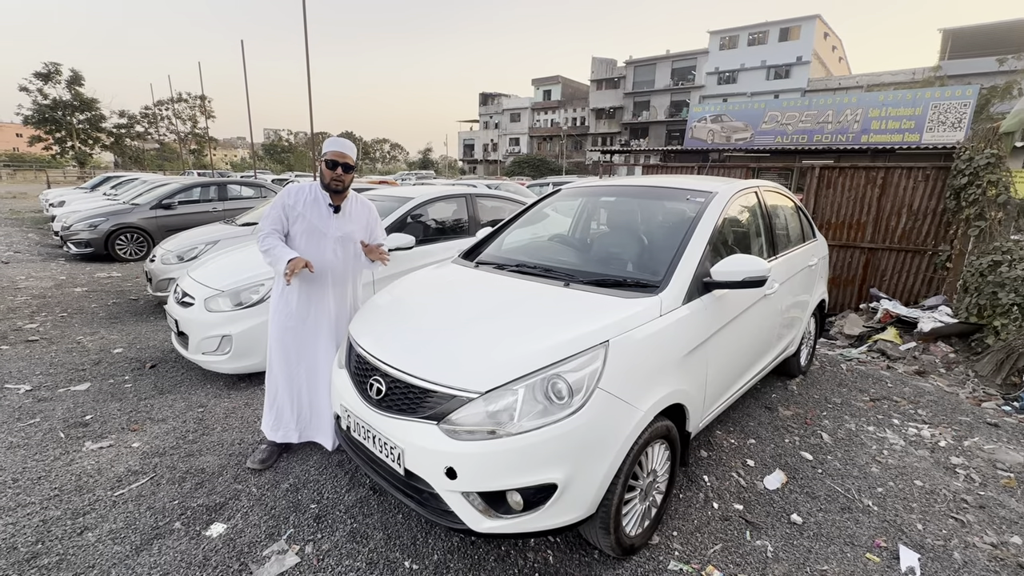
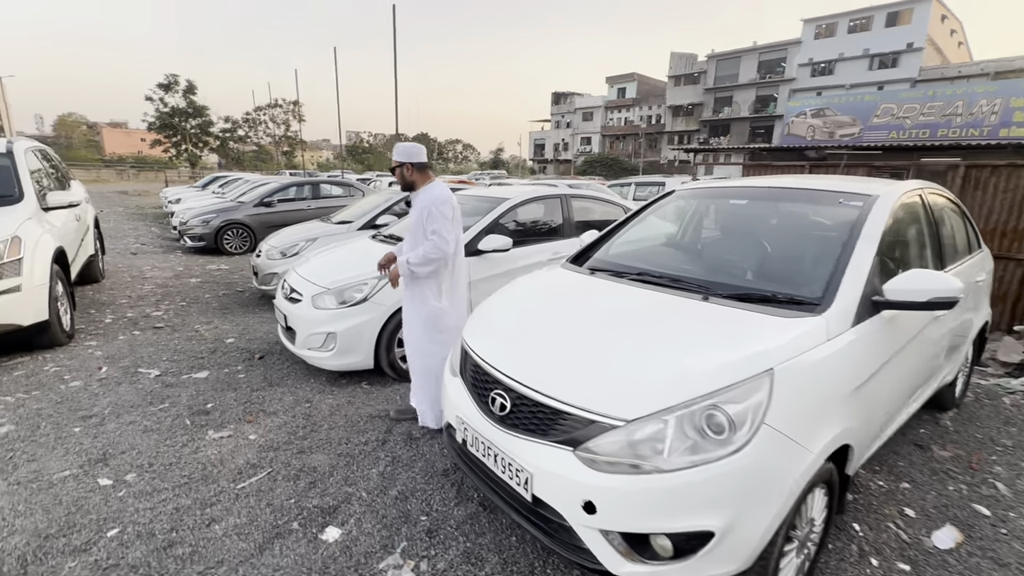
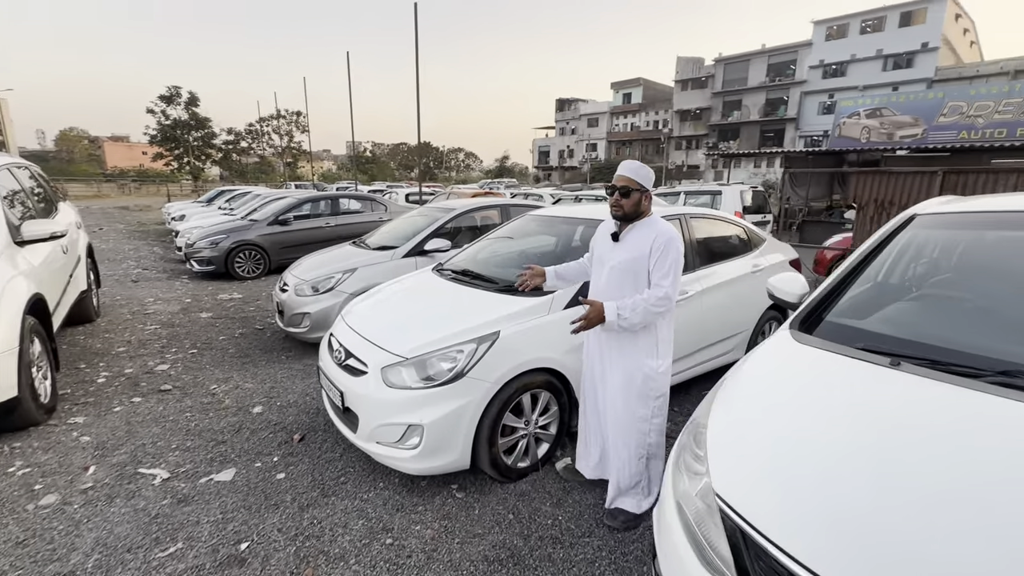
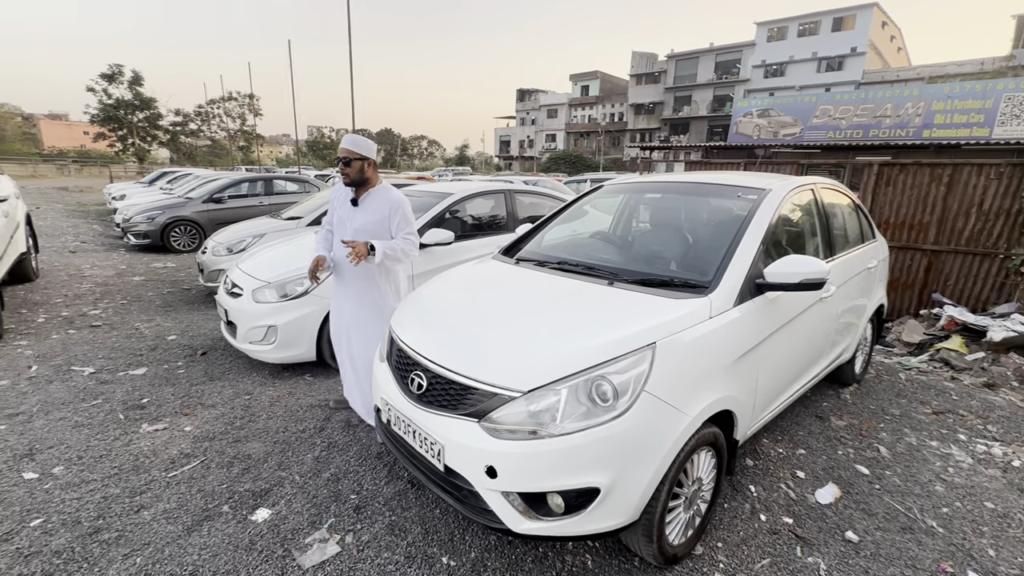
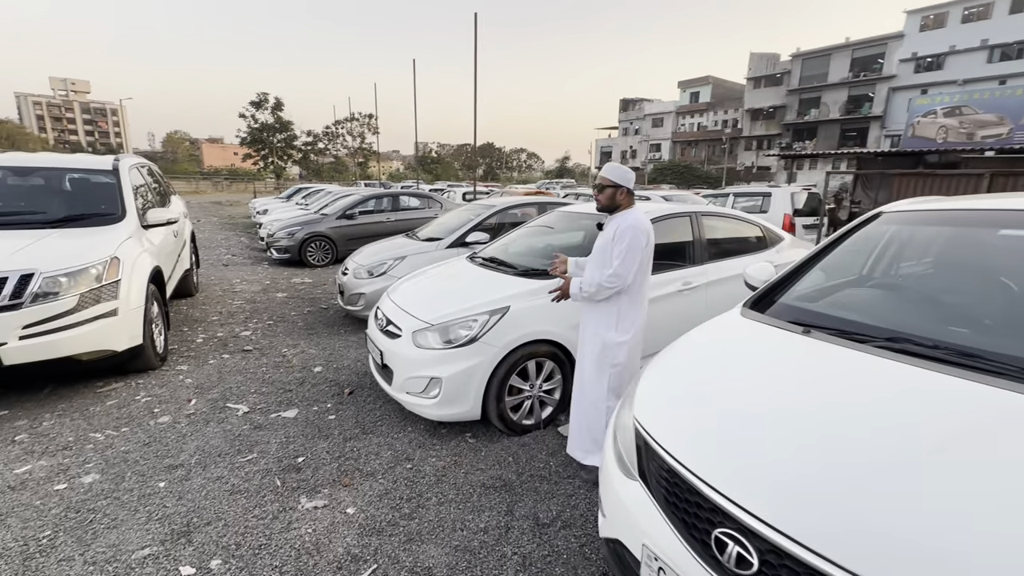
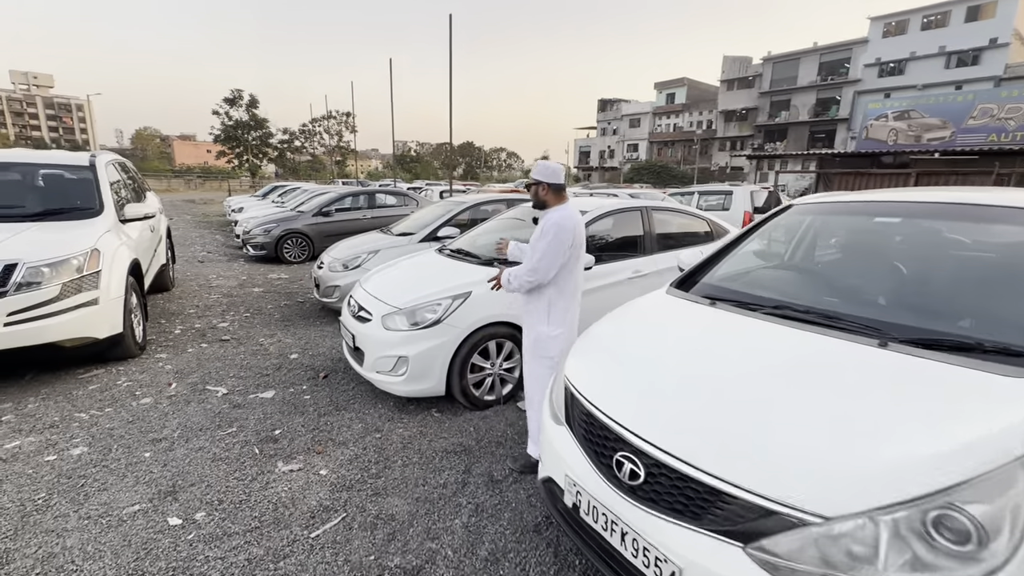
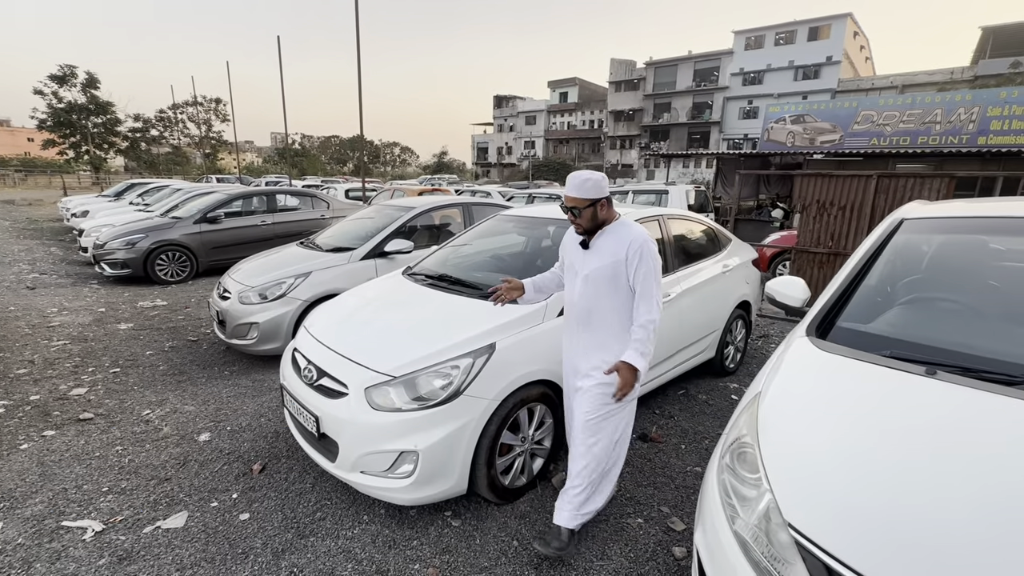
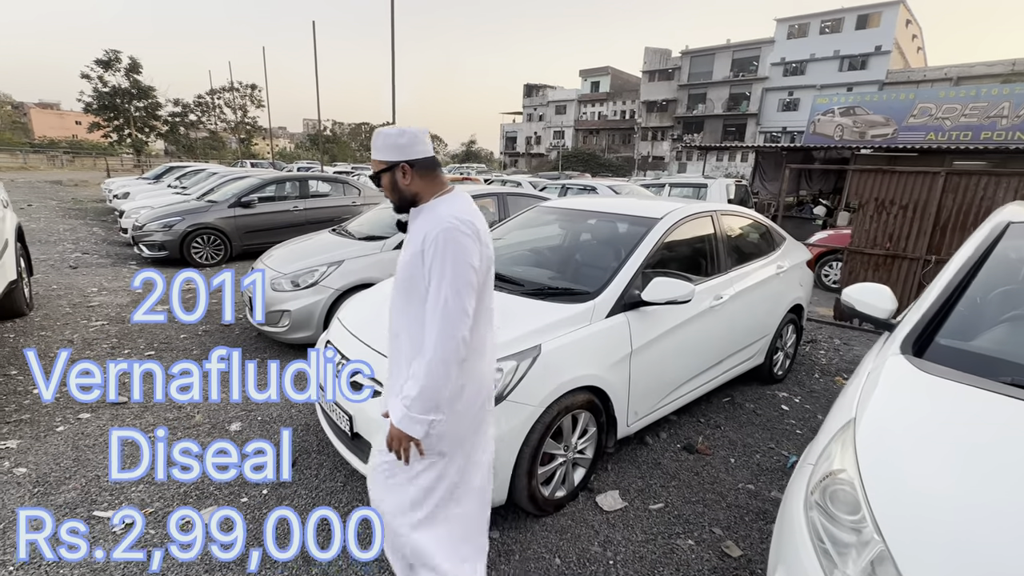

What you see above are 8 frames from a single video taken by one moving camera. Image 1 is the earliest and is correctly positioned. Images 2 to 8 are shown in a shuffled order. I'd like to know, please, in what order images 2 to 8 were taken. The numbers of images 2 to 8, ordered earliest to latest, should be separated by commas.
4, 2, 6, 5, 3, 7, 8
